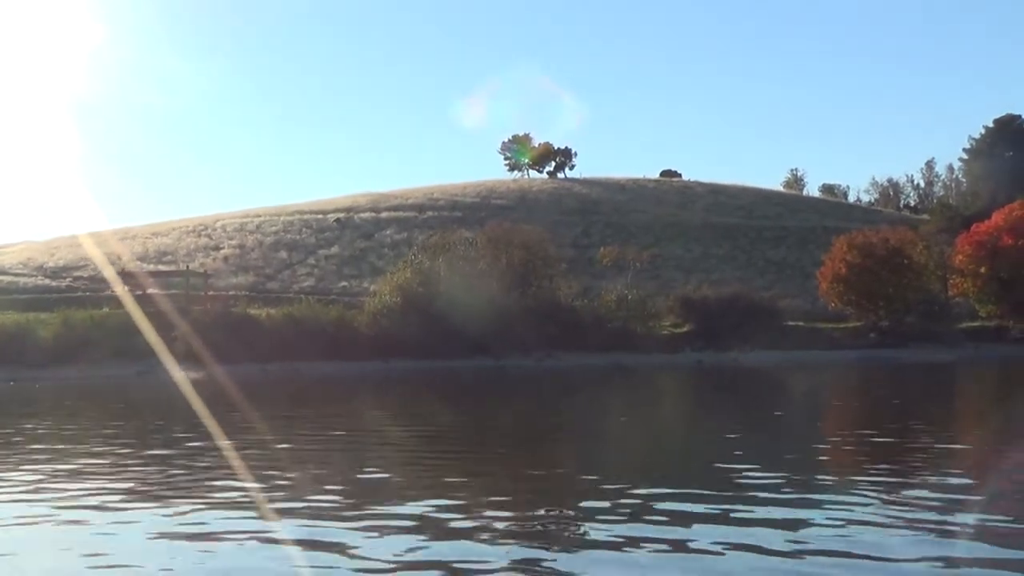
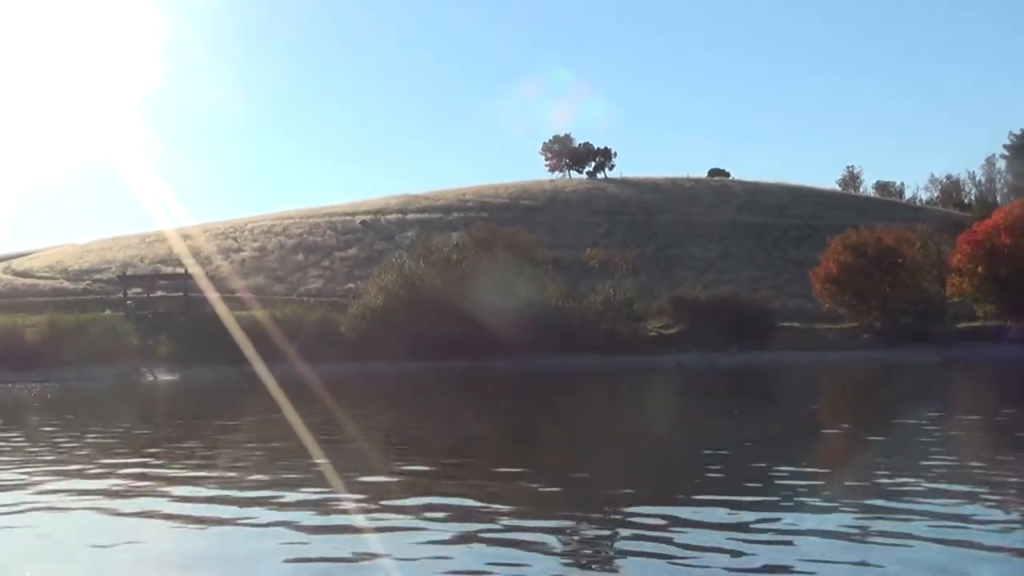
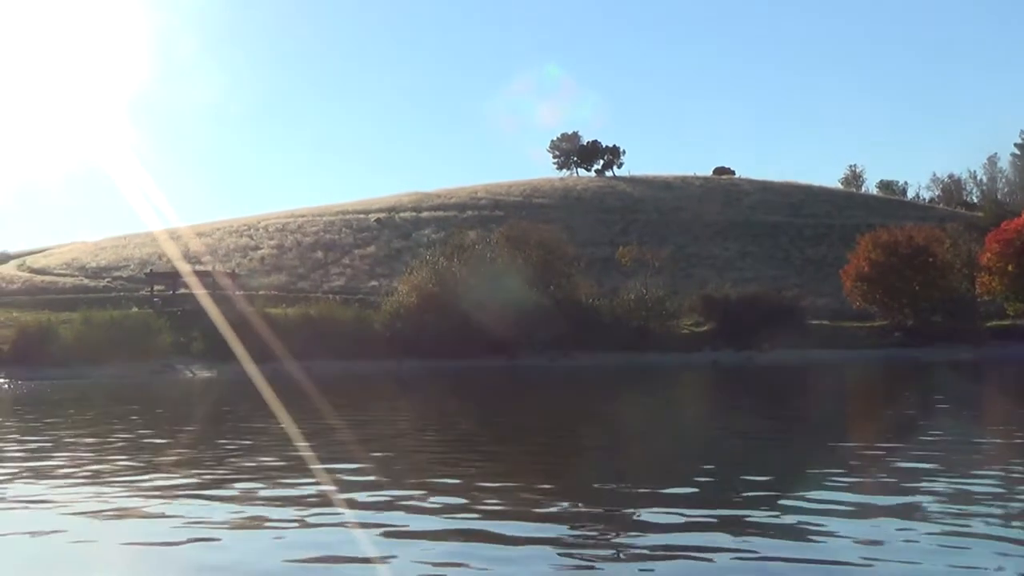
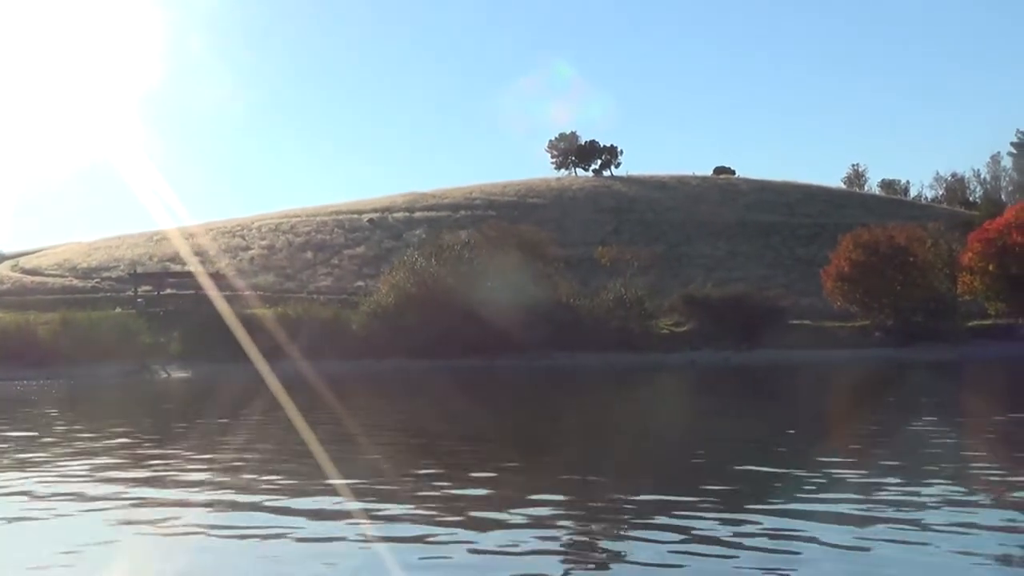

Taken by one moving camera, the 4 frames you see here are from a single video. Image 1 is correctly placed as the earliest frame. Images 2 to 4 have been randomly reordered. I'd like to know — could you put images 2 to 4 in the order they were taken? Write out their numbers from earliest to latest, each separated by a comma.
3, 4, 2
